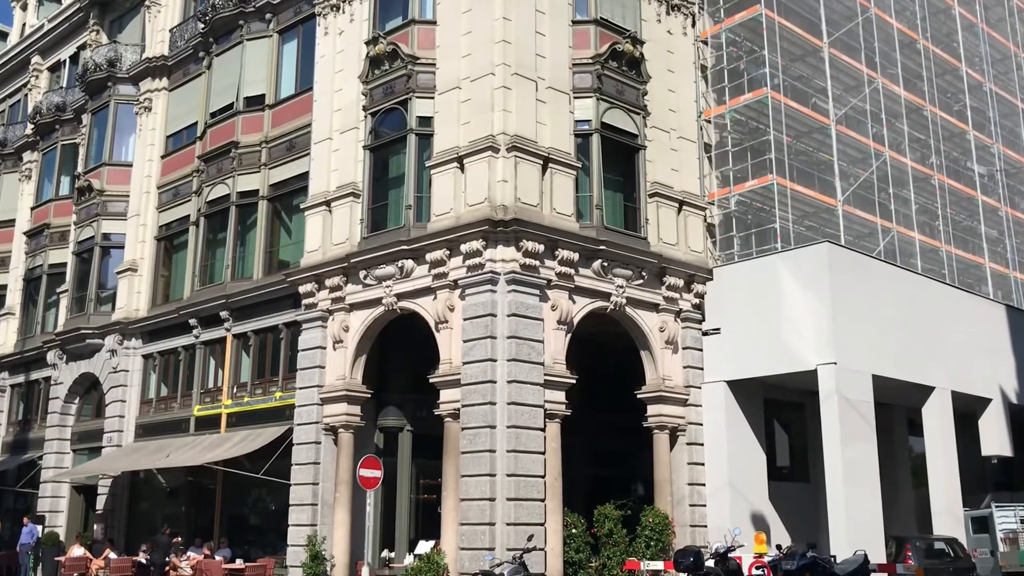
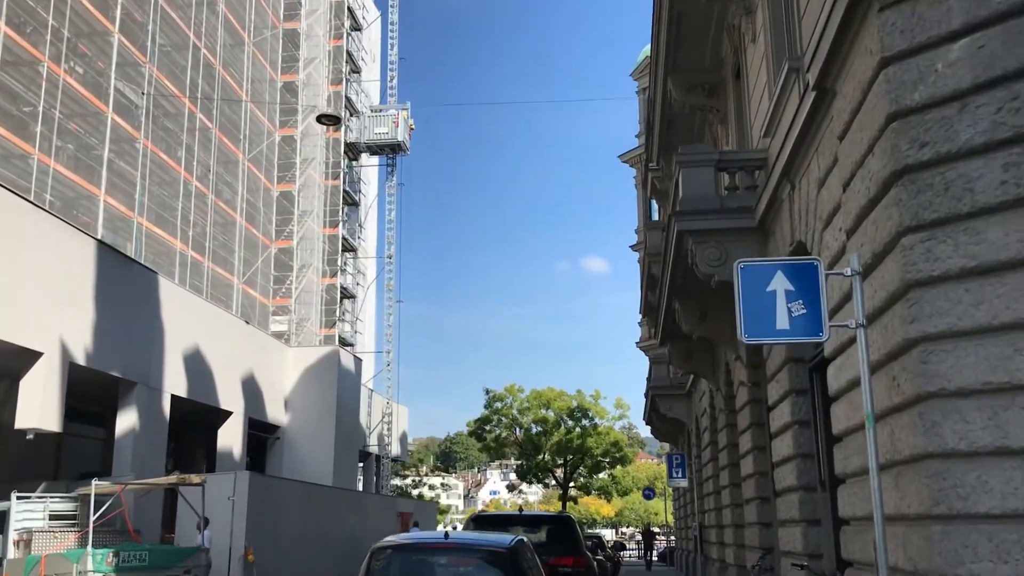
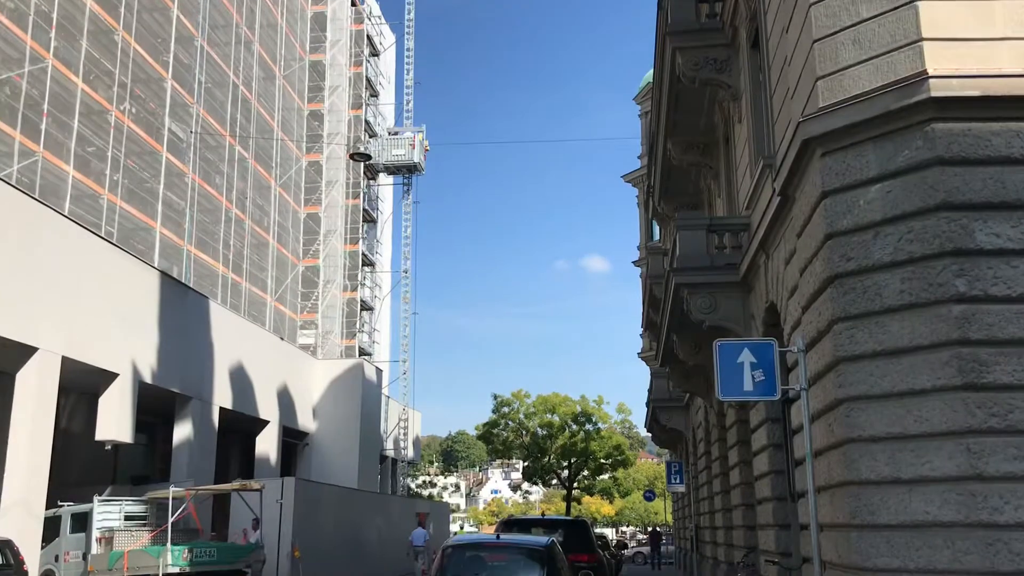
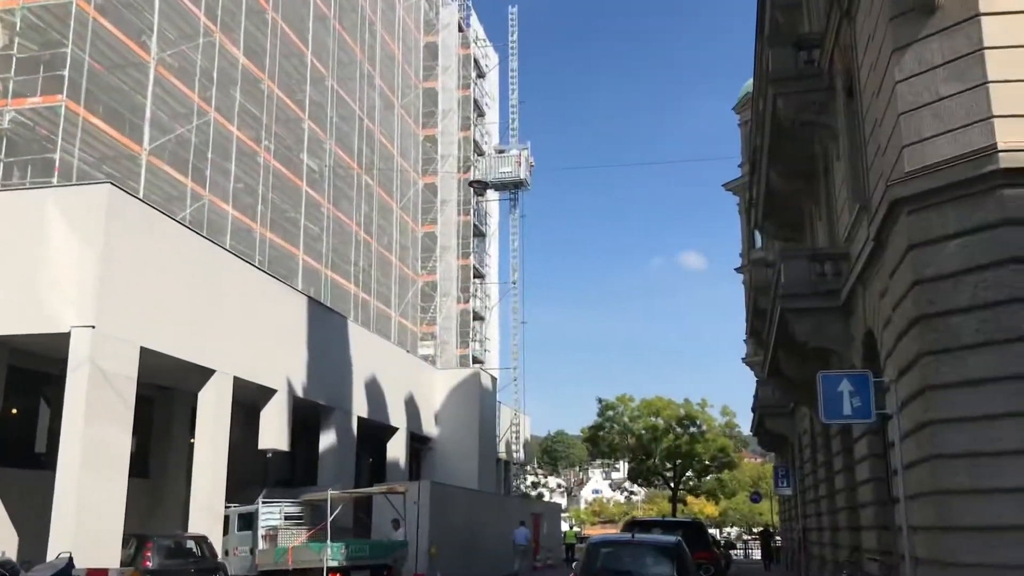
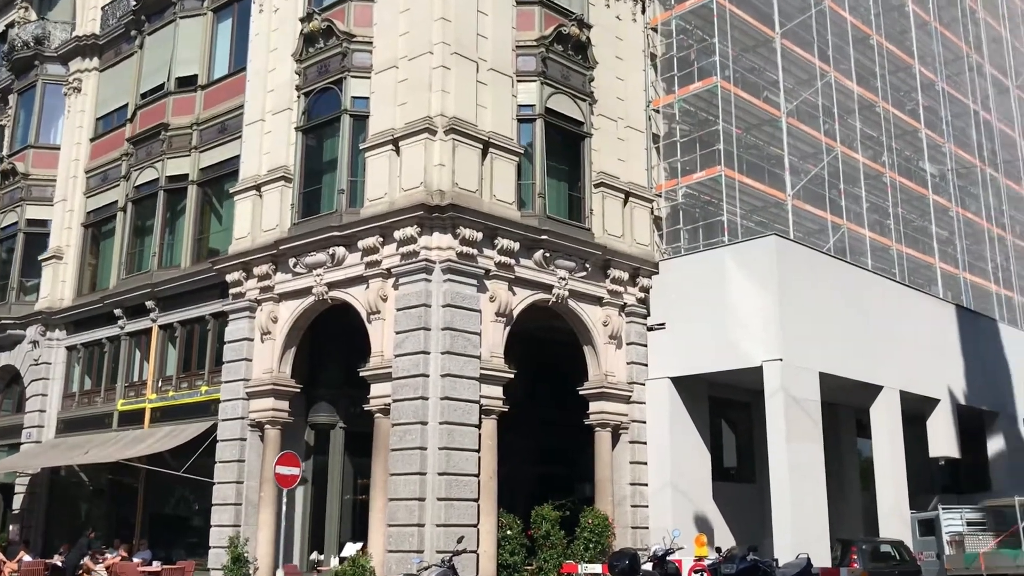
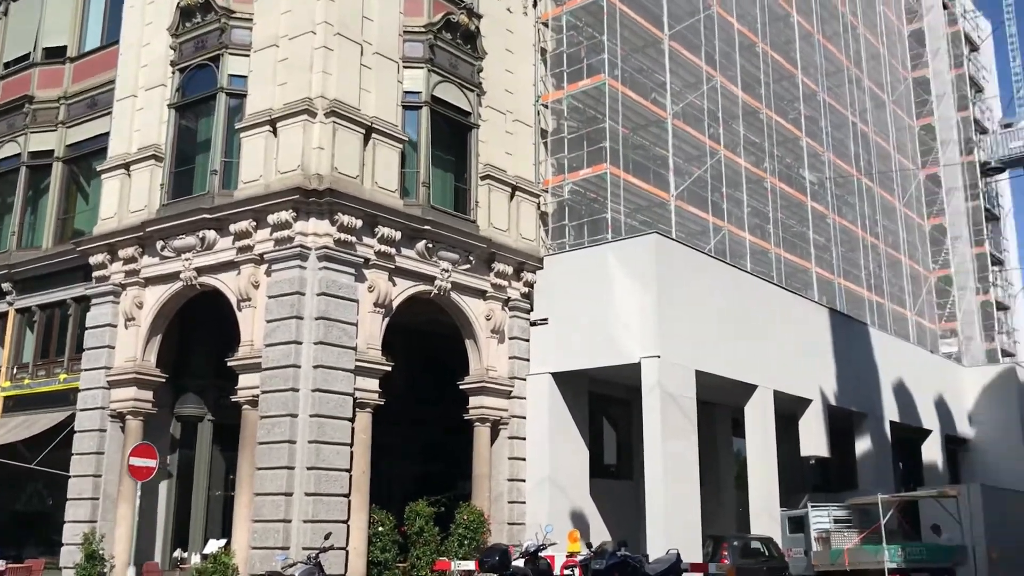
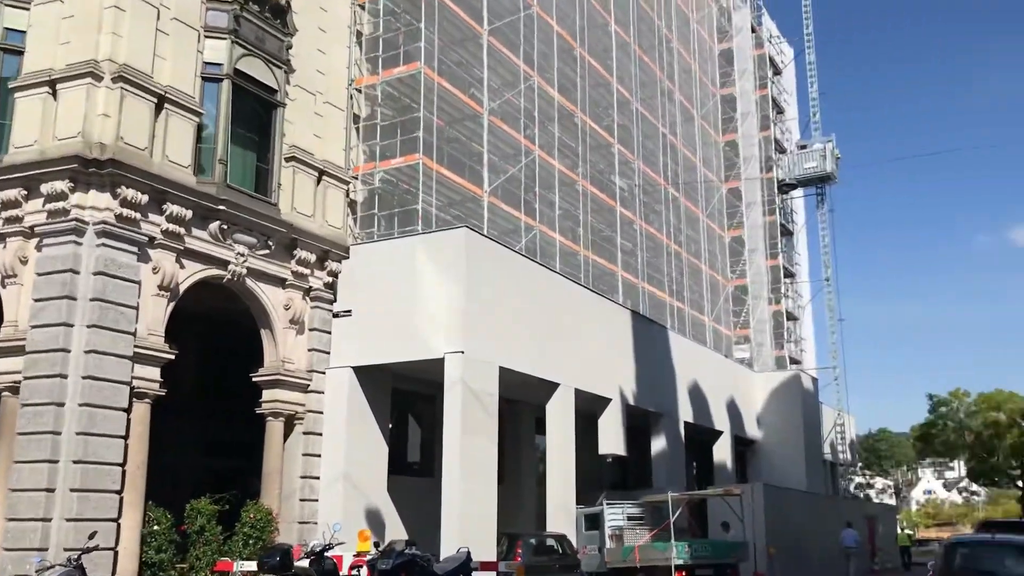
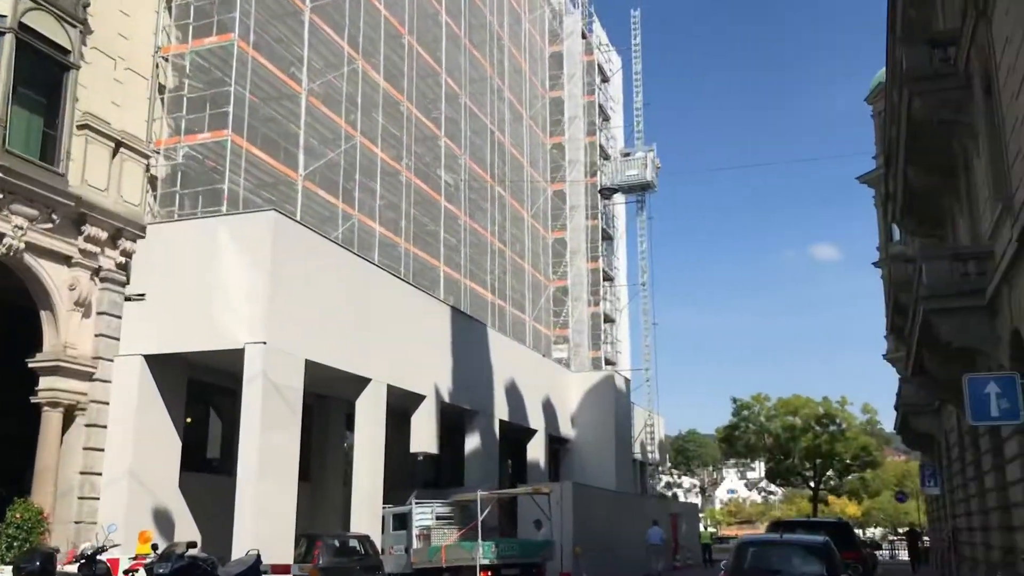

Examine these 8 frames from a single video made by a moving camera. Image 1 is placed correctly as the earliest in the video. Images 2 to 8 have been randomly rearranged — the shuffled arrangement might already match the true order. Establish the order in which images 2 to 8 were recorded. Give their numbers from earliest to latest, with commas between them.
5, 6, 7, 8, 4, 3, 2
